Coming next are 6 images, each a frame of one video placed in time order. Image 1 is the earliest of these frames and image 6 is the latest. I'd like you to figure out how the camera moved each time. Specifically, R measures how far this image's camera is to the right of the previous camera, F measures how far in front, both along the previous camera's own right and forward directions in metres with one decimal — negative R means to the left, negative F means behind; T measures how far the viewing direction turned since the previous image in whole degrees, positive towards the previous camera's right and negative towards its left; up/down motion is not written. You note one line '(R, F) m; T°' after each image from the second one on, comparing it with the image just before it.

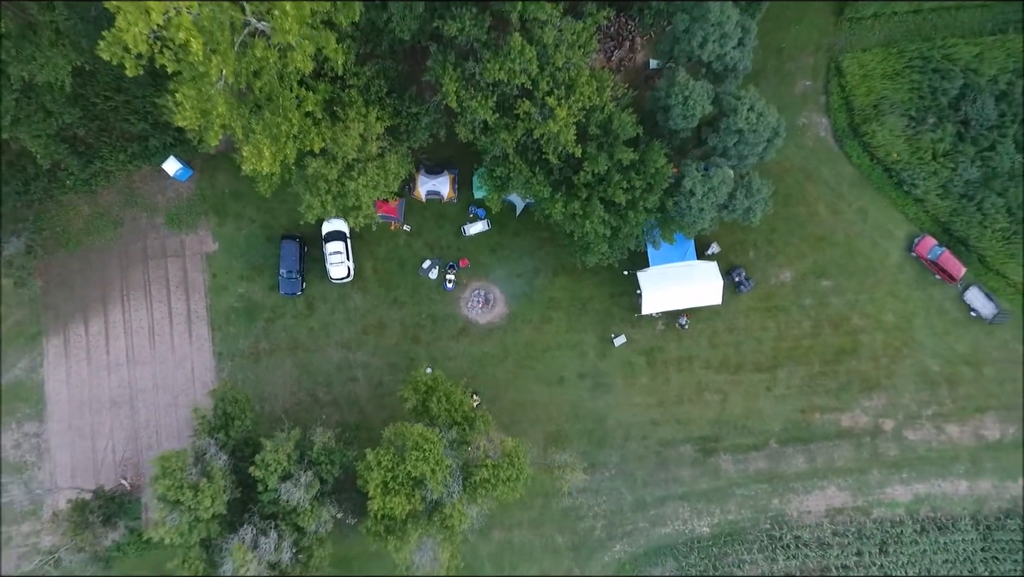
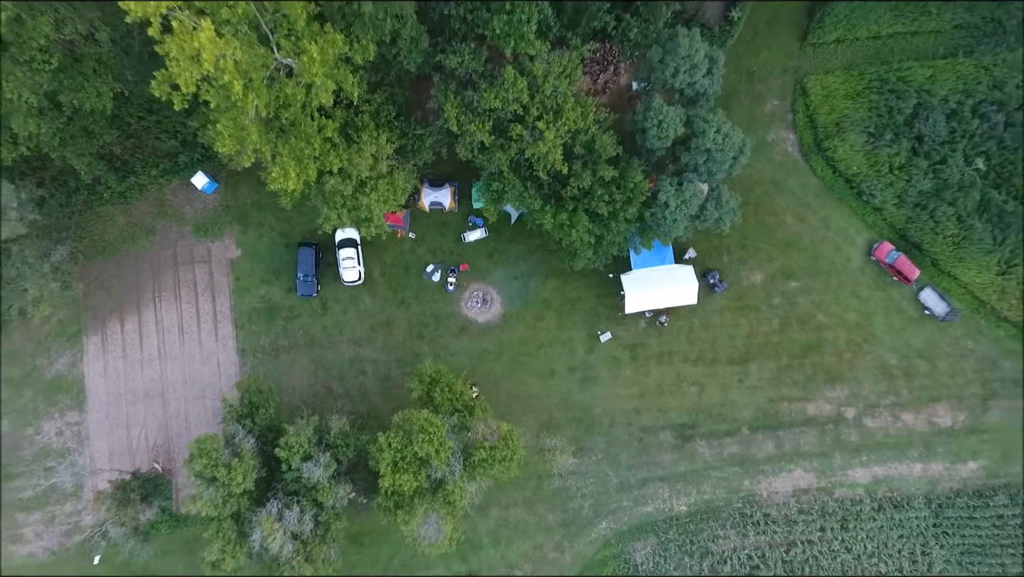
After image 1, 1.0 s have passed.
(+0.2, -2.9) m; 0°
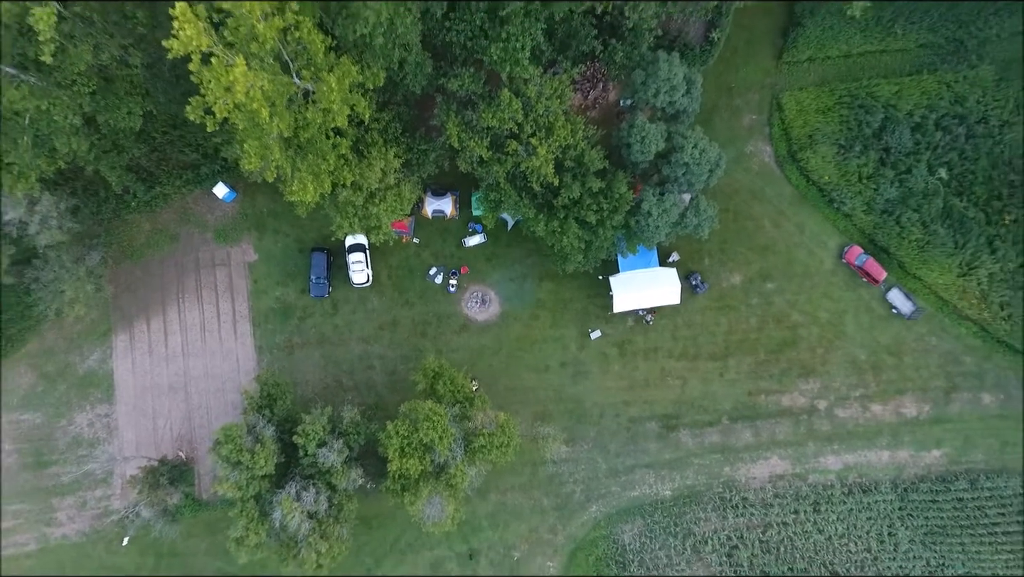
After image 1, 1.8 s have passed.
(+0.2, -2.5) m; 0°
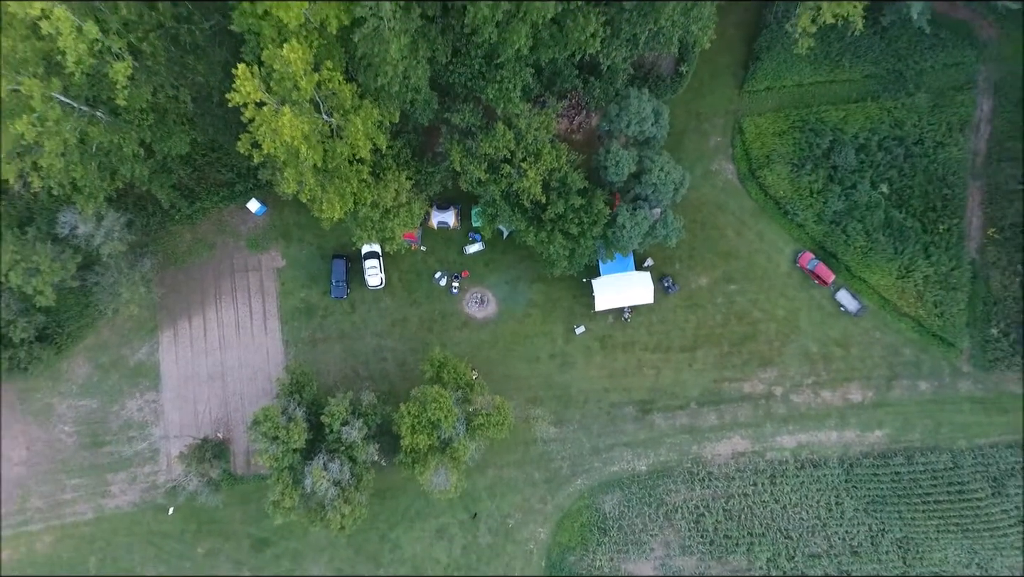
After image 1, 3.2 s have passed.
(+0.3, -4.9) m; 0°
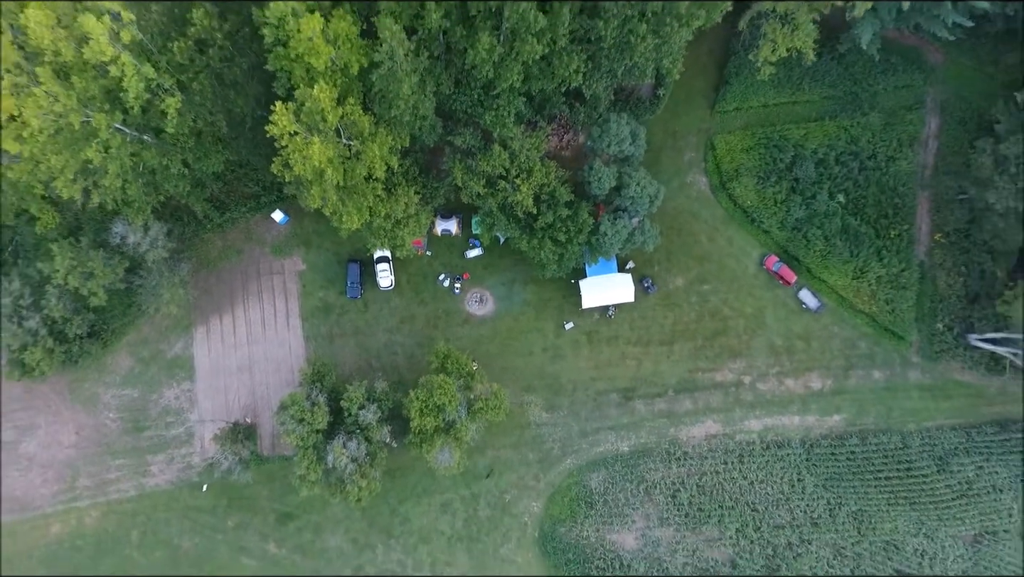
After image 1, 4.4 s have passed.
(+0.3, -4.6) m; 0°
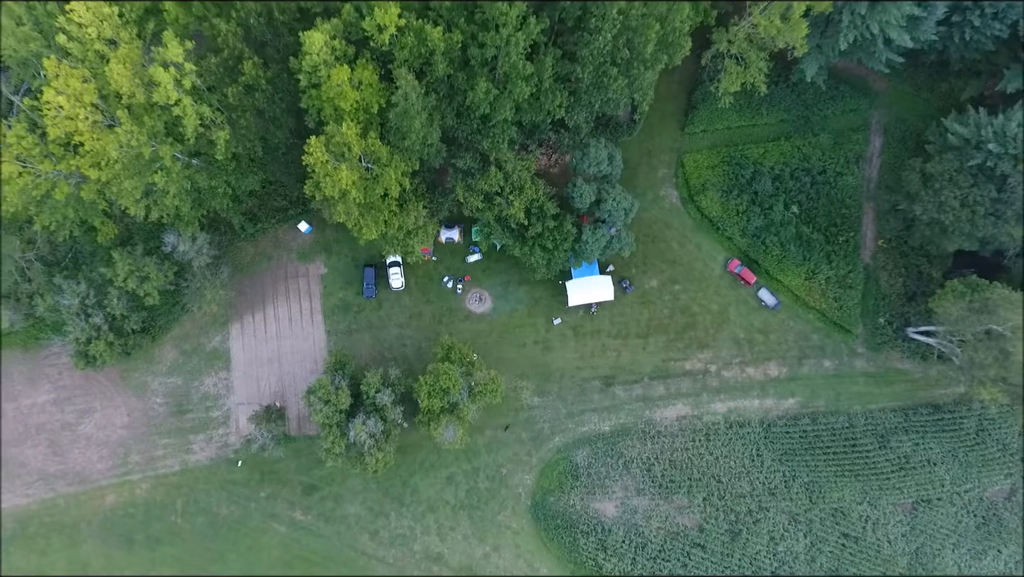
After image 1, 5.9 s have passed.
(+0.4, -6.3) m; 0°
